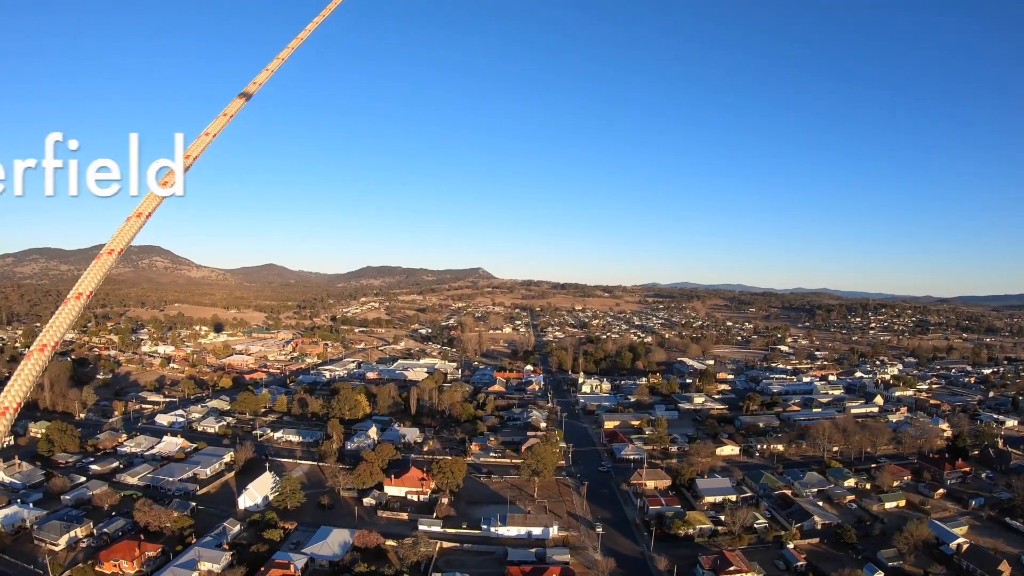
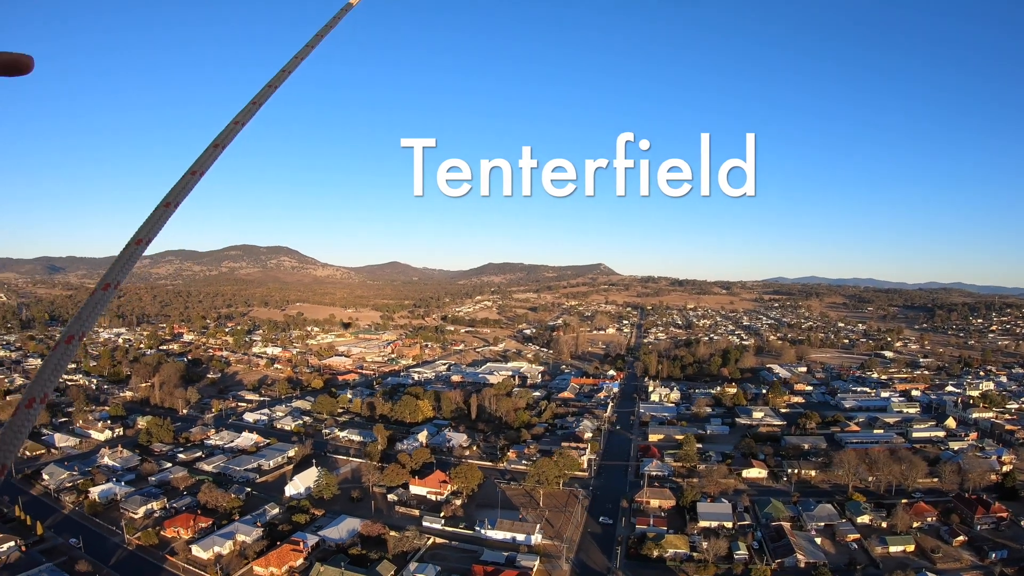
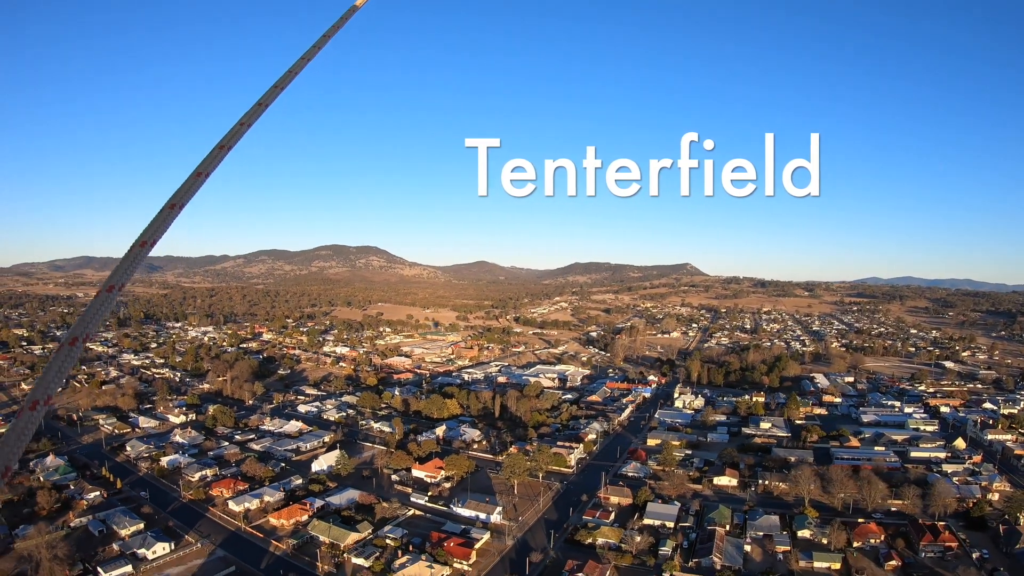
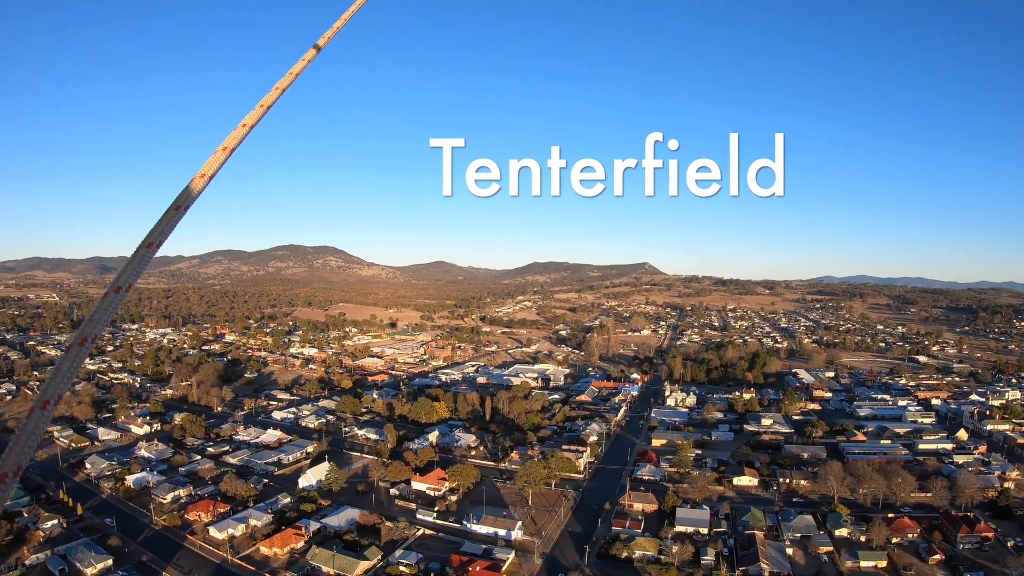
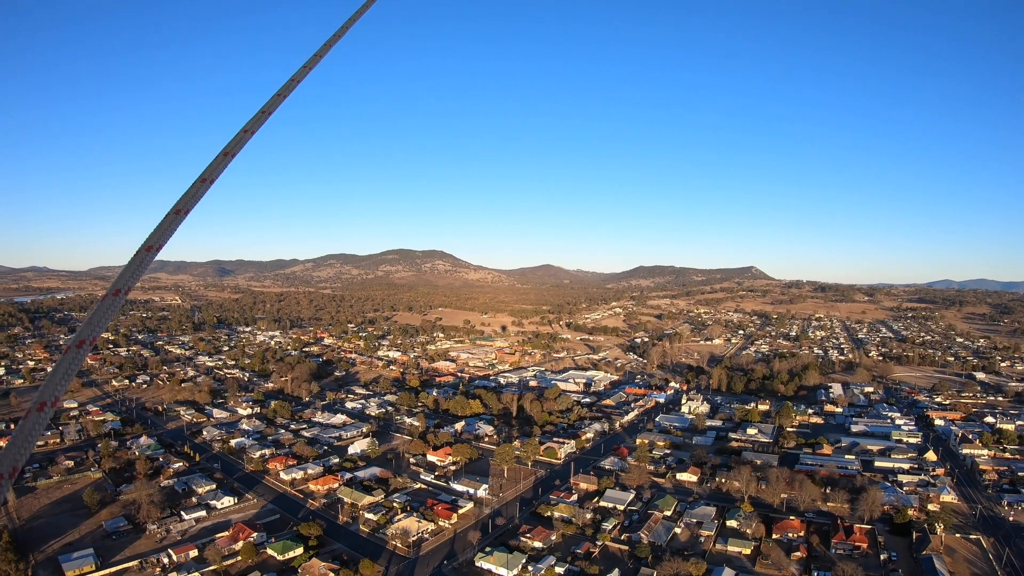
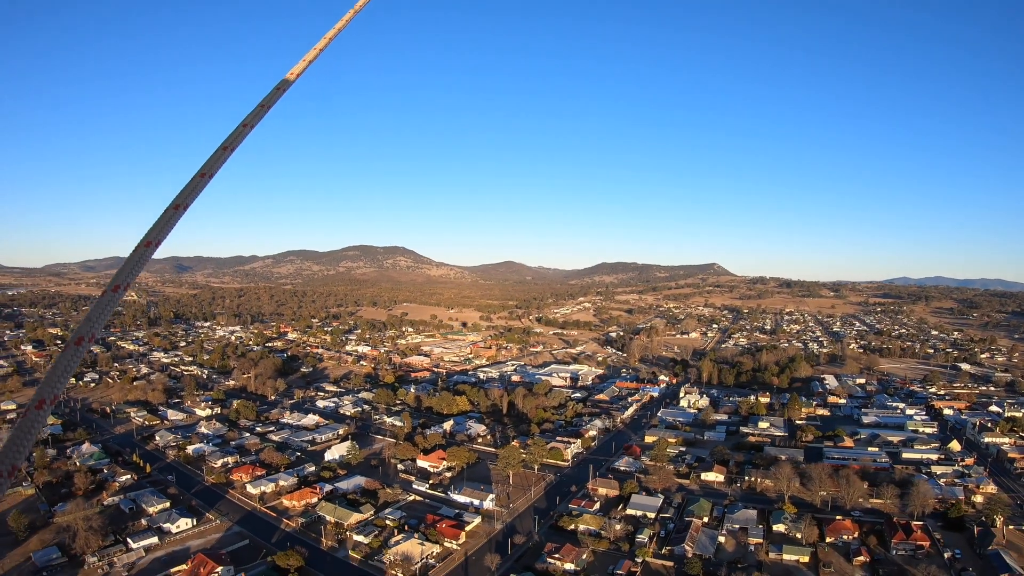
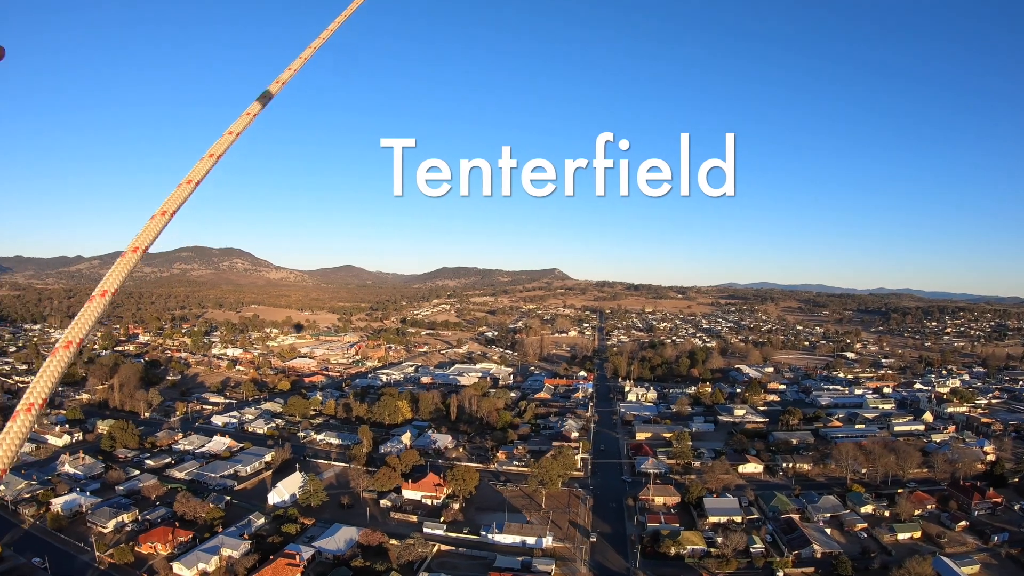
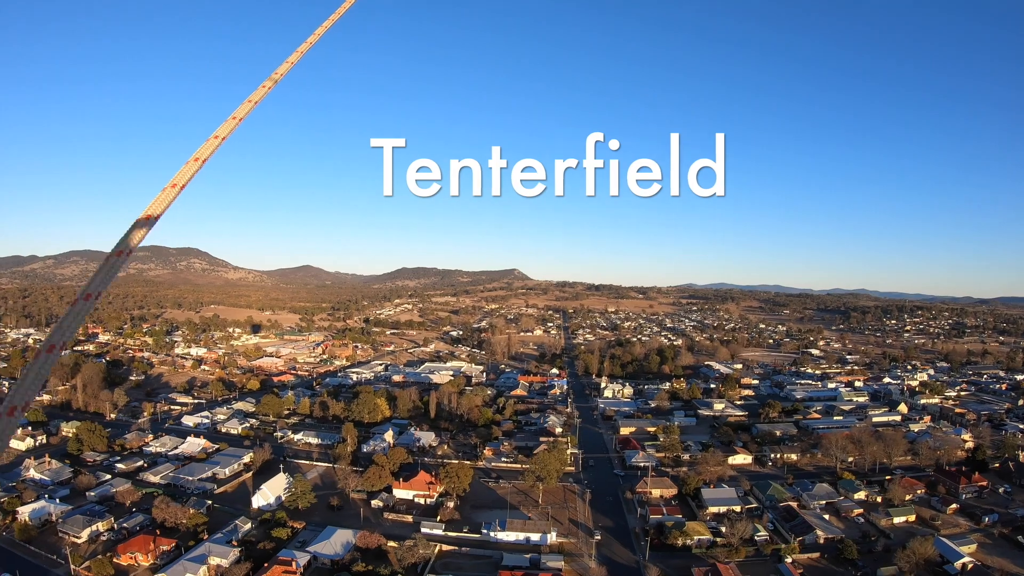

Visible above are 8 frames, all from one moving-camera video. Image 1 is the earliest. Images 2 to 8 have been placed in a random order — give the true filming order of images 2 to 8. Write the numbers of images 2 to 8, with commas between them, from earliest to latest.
8, 7, 2, 4, 3, 6, 5
